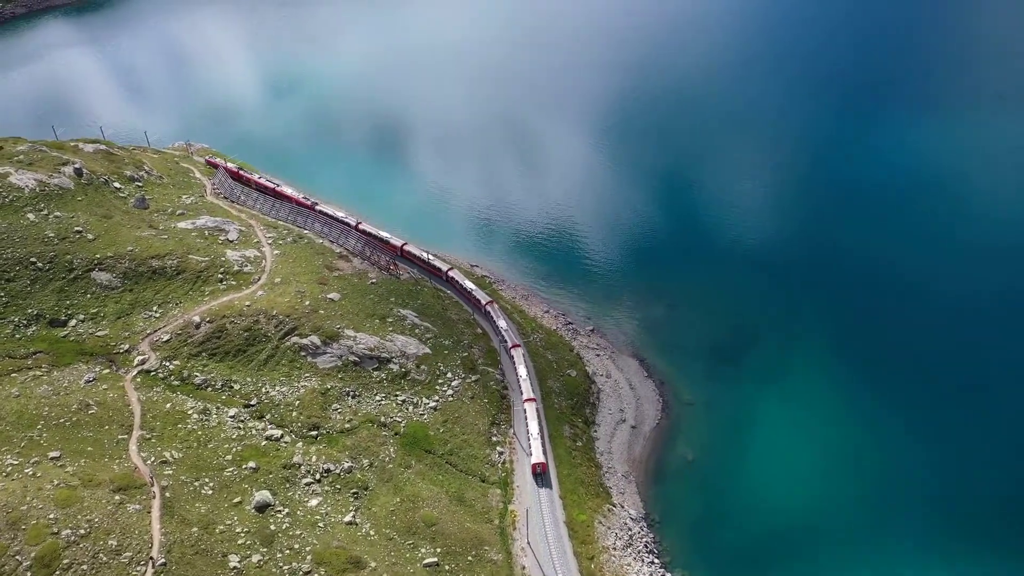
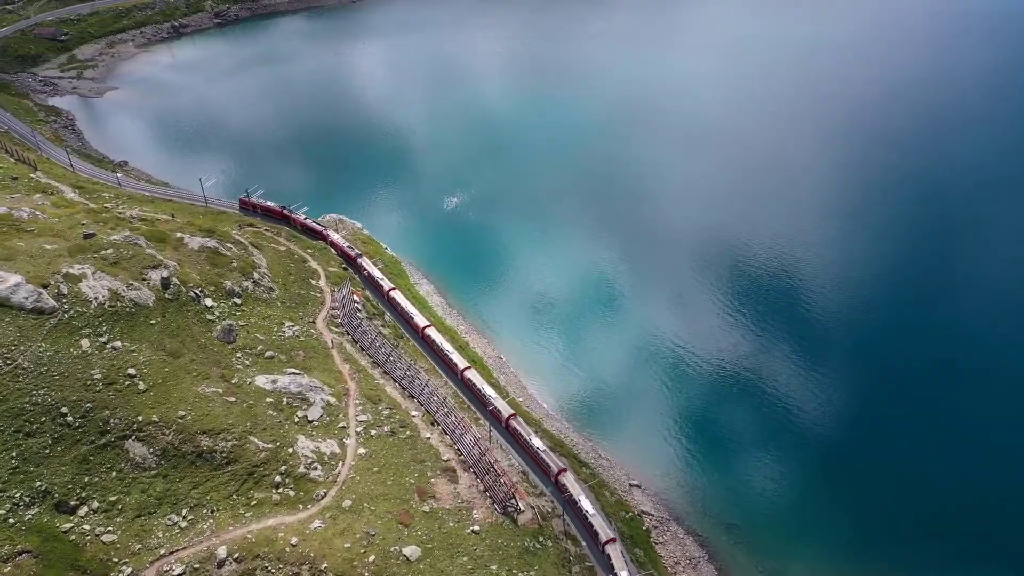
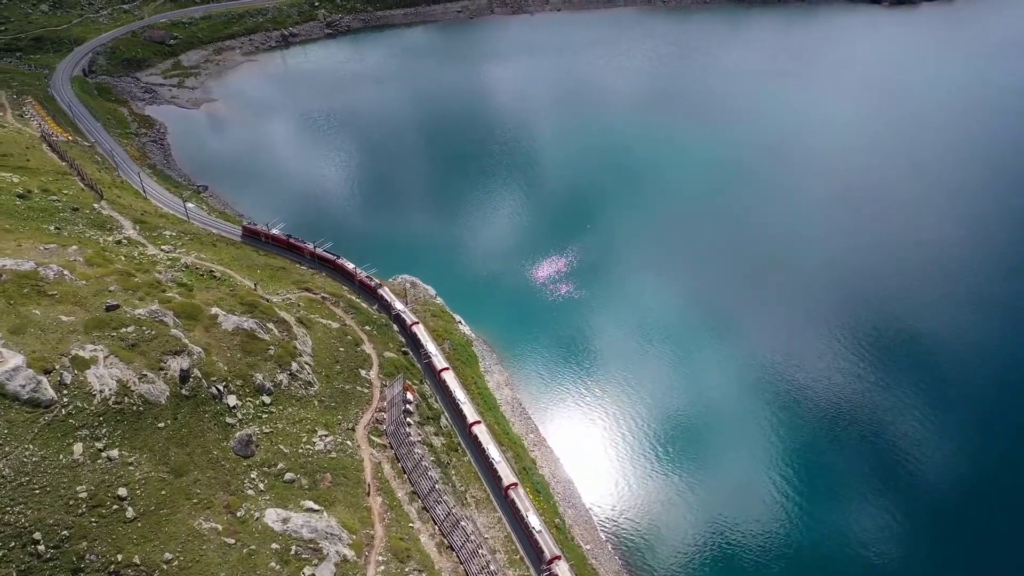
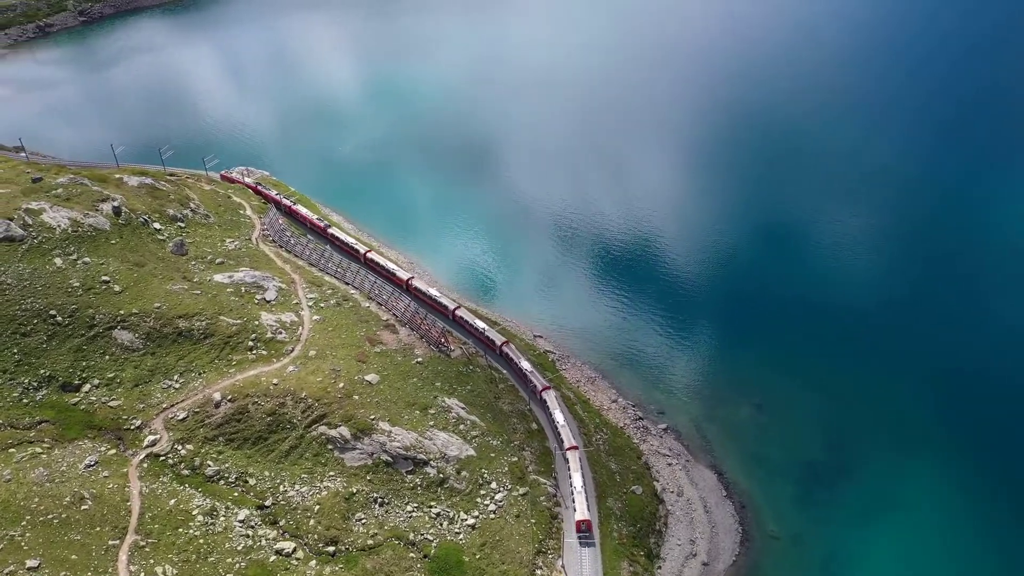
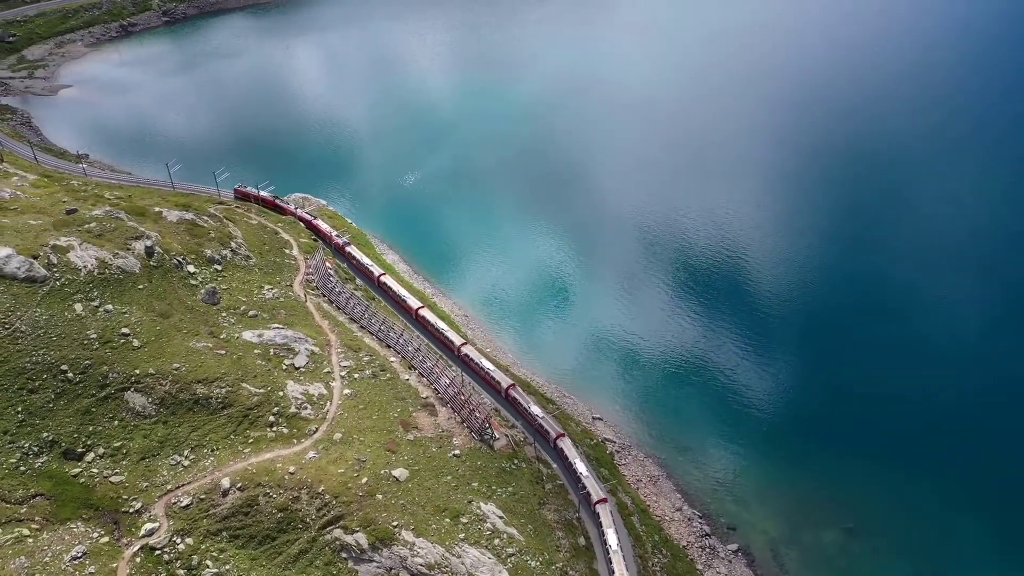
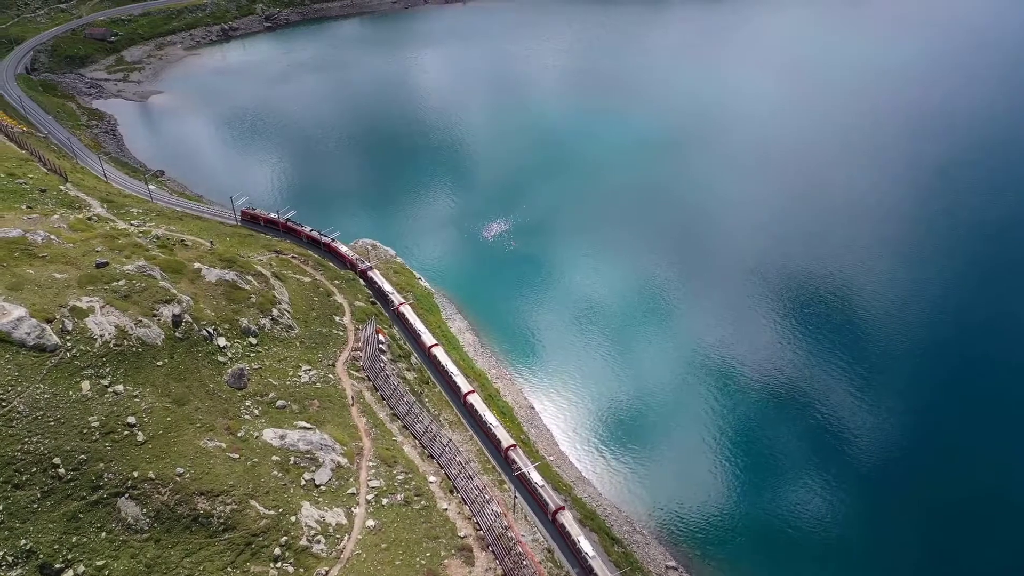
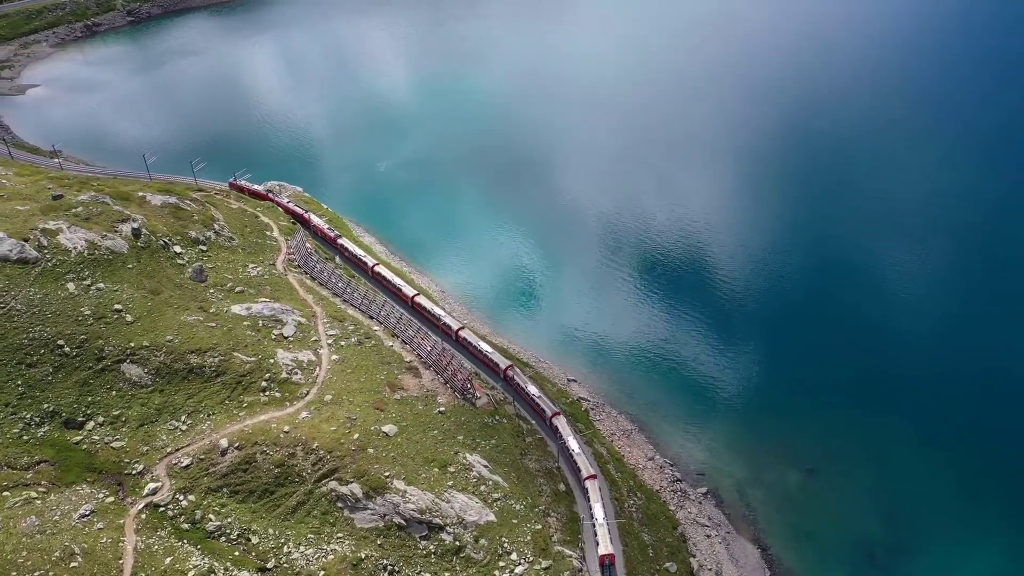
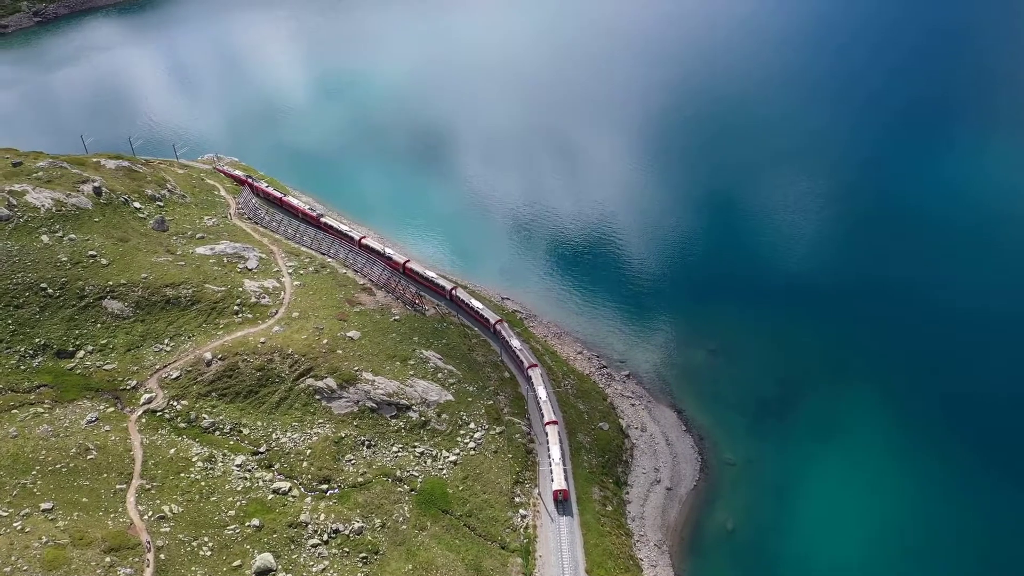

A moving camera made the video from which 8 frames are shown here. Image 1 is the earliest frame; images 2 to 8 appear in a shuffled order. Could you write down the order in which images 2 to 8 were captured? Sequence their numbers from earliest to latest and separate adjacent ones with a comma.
8, 4, 7, 5, 2, 6, 3
